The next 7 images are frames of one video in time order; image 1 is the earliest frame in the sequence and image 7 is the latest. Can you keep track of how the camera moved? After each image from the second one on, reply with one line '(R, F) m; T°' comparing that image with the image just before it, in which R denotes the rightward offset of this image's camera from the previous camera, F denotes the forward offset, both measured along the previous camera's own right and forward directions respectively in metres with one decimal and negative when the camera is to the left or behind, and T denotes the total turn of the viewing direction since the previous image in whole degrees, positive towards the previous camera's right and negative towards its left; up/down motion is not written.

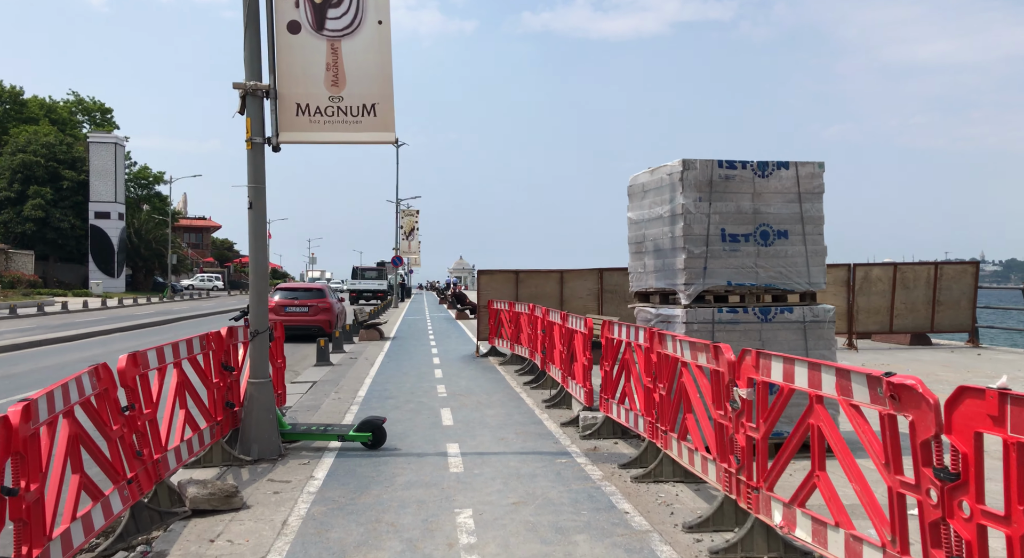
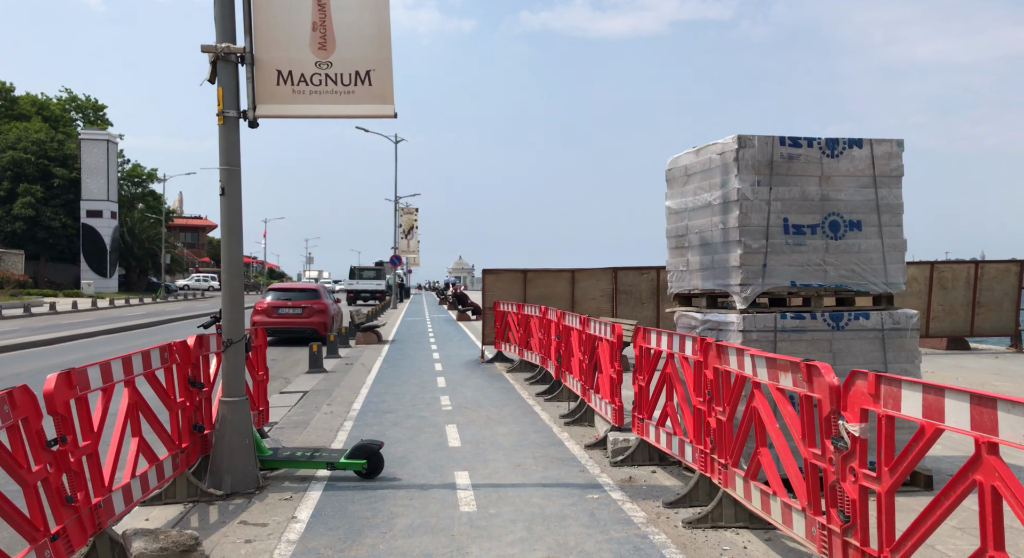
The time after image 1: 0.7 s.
(-0.2, +1.2) m; 0°
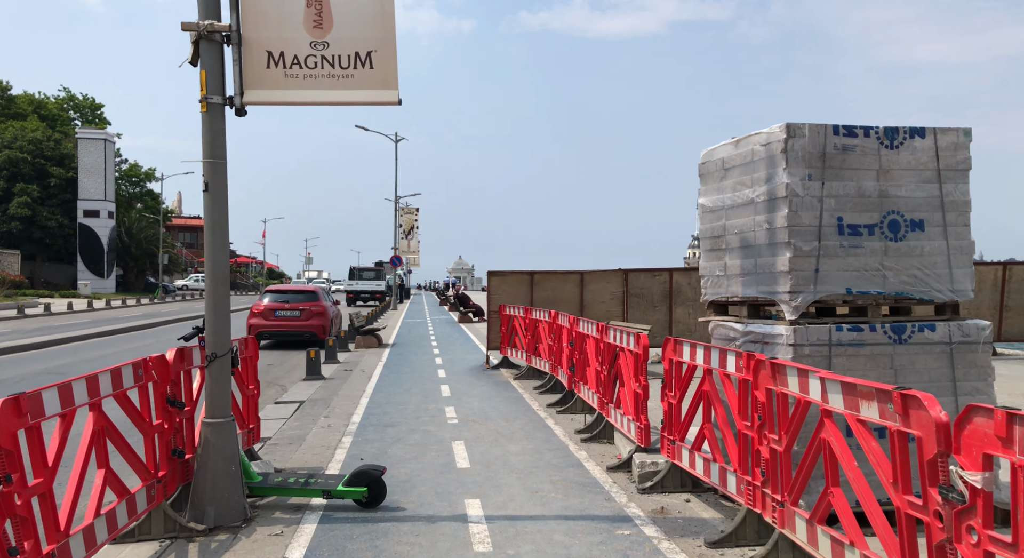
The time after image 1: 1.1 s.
(-0.1, +0.7) m; 0°
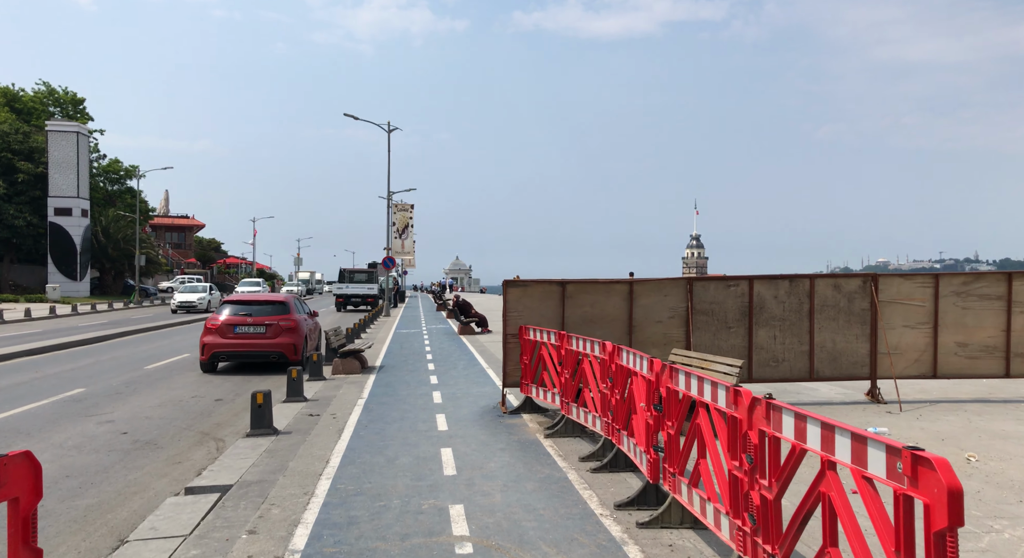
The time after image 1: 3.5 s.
(-0.4, +4.2) m; 0°
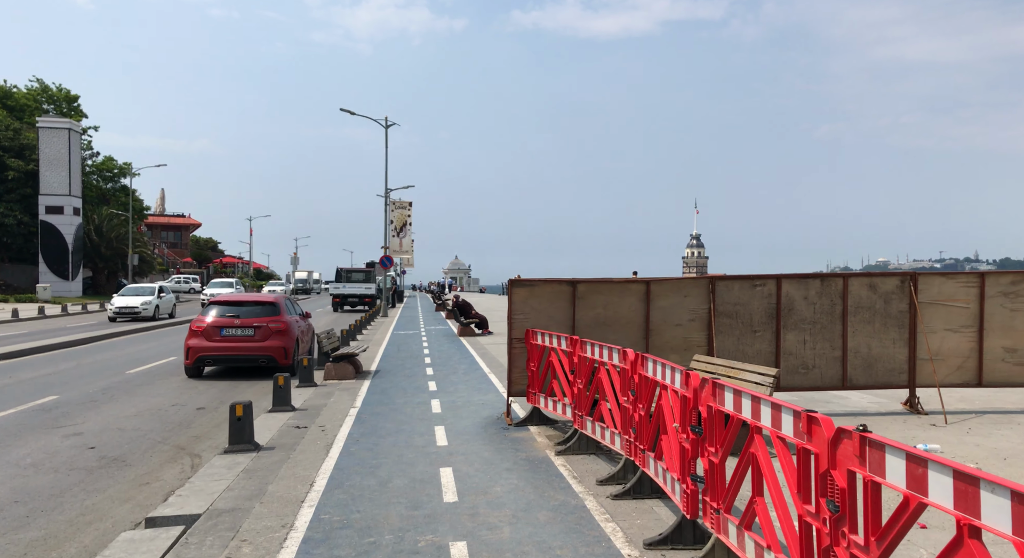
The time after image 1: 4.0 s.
(-0.1, +1.0) m; 0°
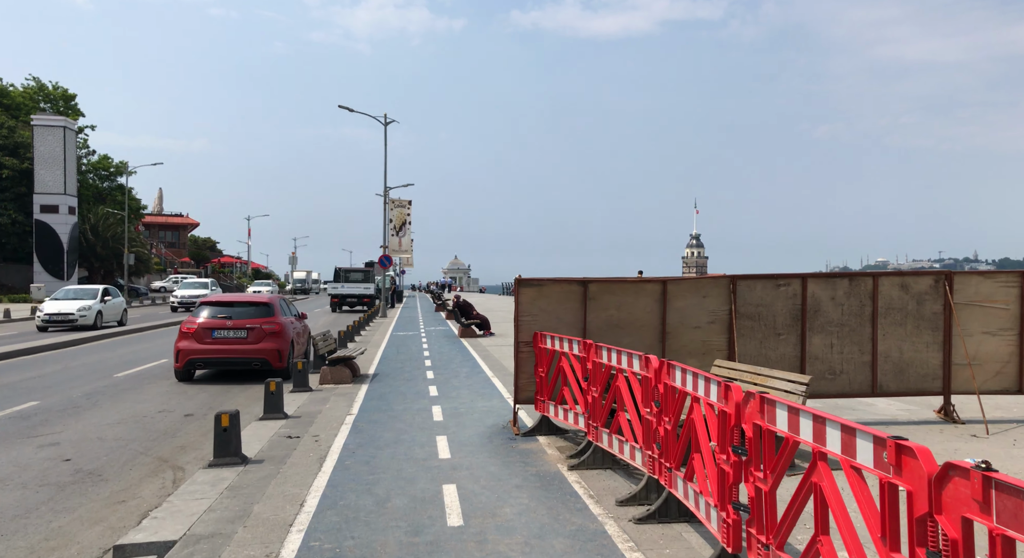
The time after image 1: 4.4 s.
(-0.1, +0.7) m; 0°
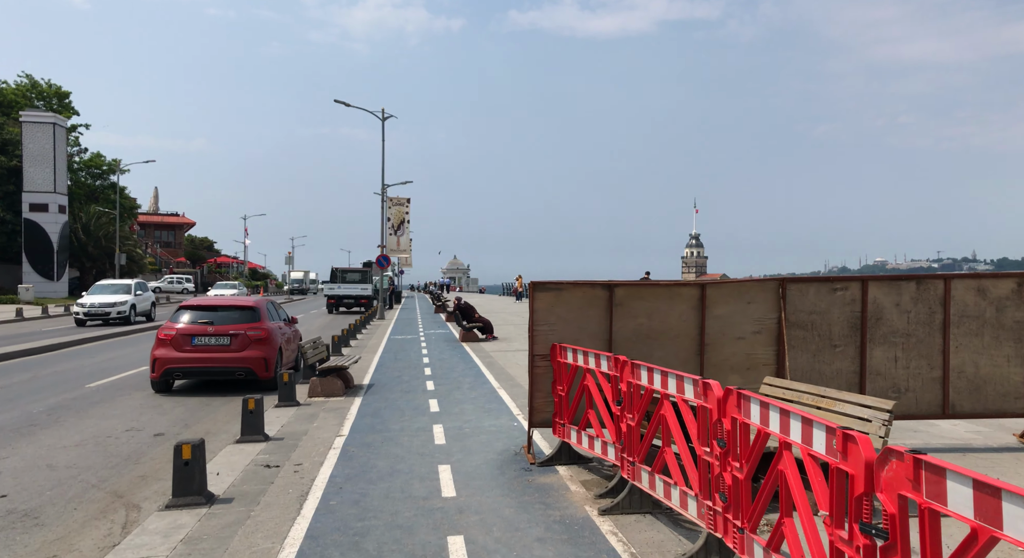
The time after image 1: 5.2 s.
(-0.2, +1.4) m; 0°
